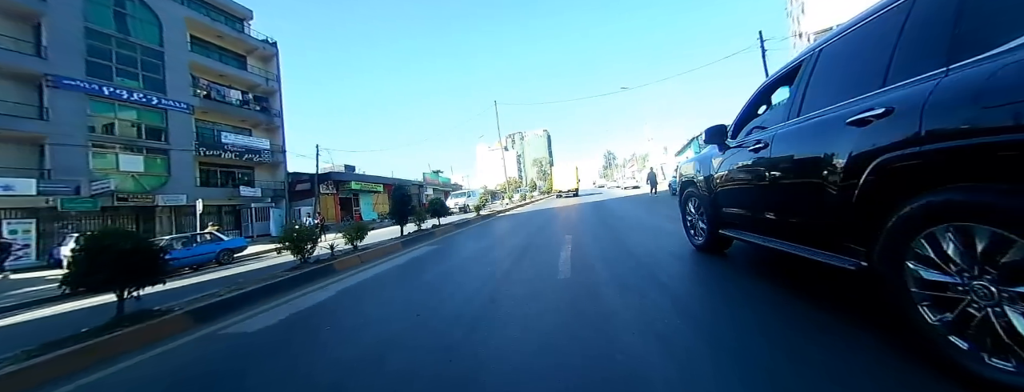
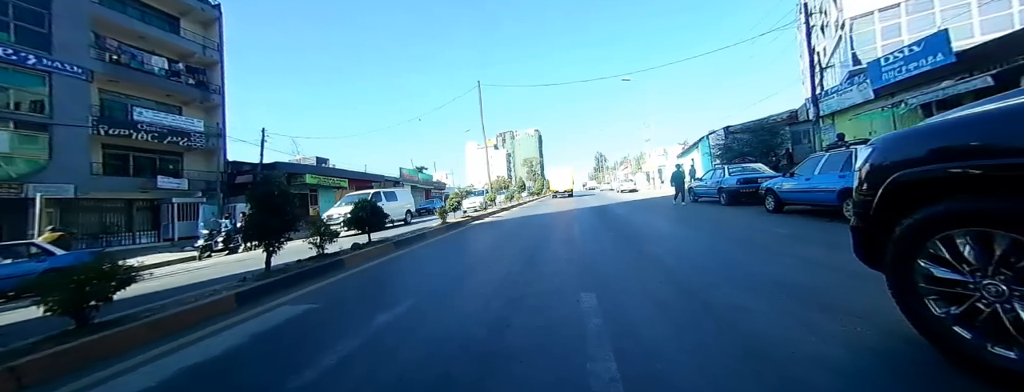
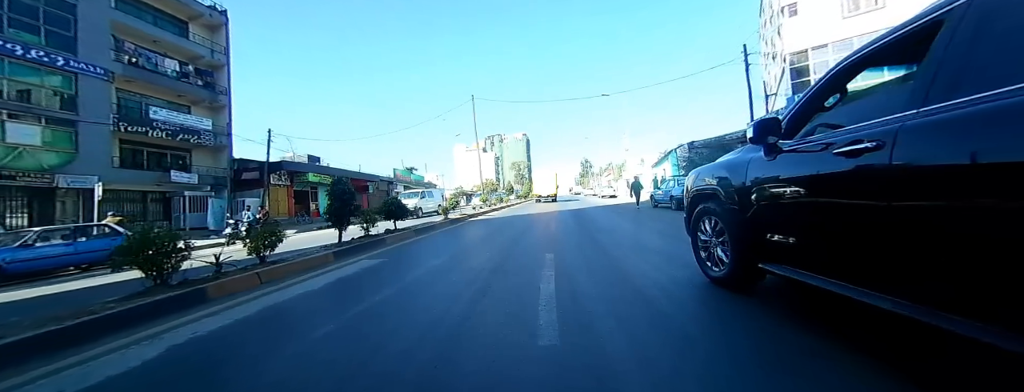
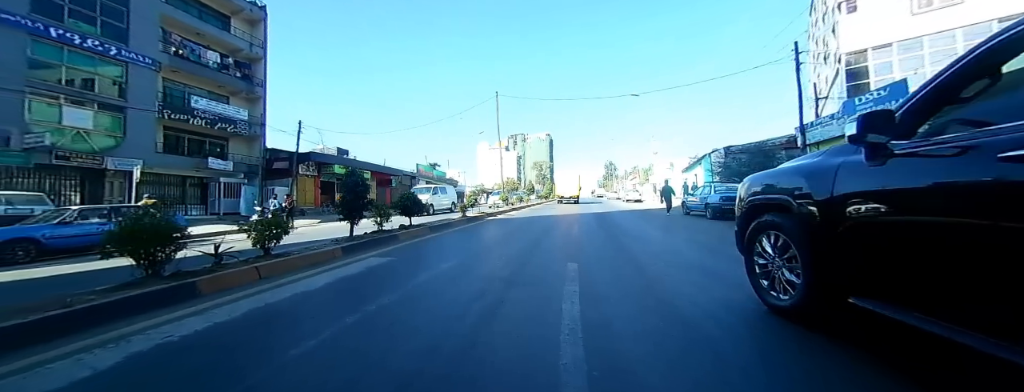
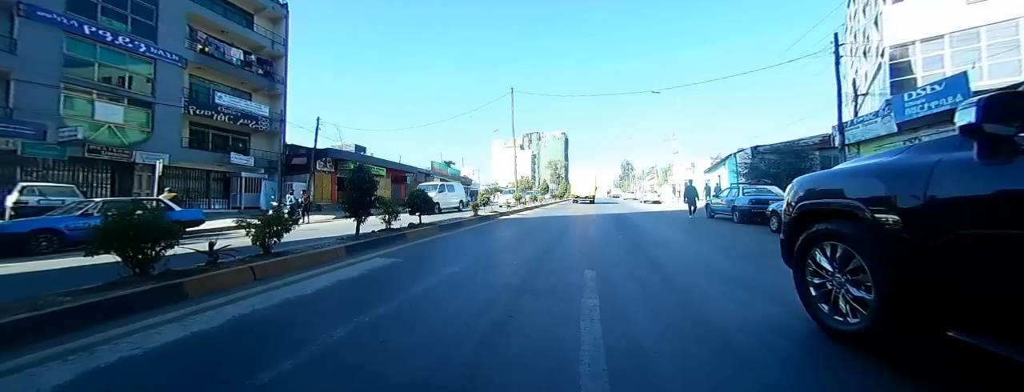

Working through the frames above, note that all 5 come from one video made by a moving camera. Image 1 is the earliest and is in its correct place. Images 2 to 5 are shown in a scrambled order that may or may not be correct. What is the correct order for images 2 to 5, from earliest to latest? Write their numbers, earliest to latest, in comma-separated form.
3, 4, 5, 2
